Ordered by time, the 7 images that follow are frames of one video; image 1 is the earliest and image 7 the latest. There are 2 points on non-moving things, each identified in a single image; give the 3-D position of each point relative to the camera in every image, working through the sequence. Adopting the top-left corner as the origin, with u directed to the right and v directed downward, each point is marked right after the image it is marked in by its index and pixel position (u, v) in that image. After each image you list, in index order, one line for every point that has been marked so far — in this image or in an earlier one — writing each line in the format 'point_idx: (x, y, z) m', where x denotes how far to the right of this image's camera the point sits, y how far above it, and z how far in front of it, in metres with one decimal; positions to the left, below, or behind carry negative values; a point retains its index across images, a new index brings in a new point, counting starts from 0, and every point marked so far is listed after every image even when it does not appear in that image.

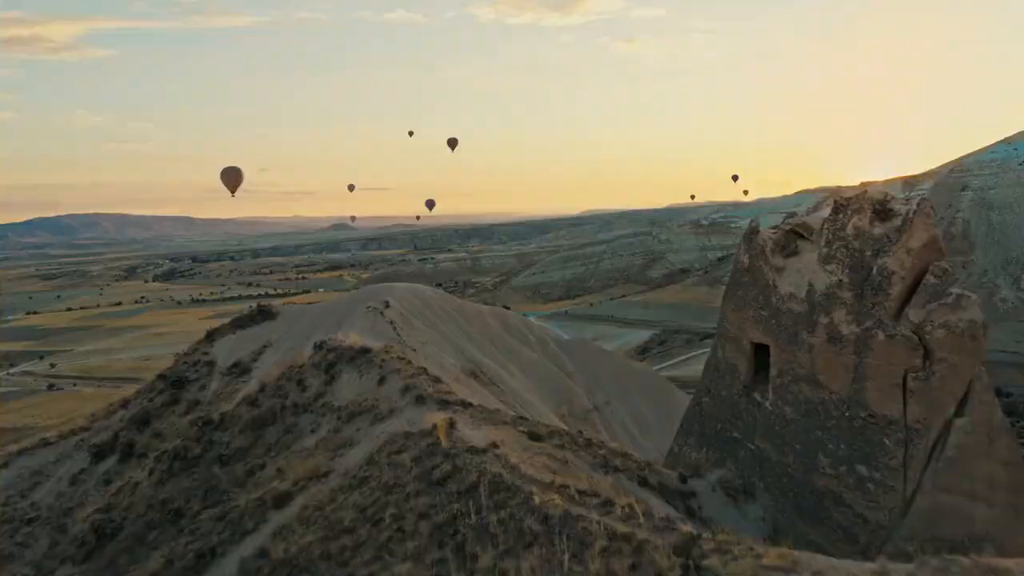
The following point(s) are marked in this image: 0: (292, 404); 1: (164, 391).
0: (-2.1, -1.1, +8.7) m
1: (-4.3, -1.3, +11.1) m
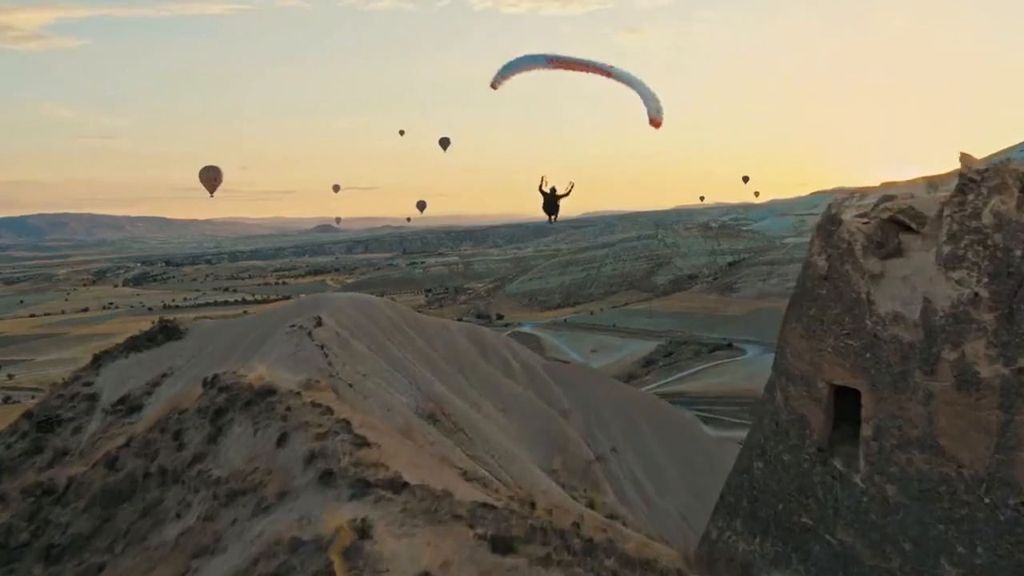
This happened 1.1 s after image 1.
0: (-2.3, -1.2, +6.0) m
1: (-4.5, -1.4, +8.5) m
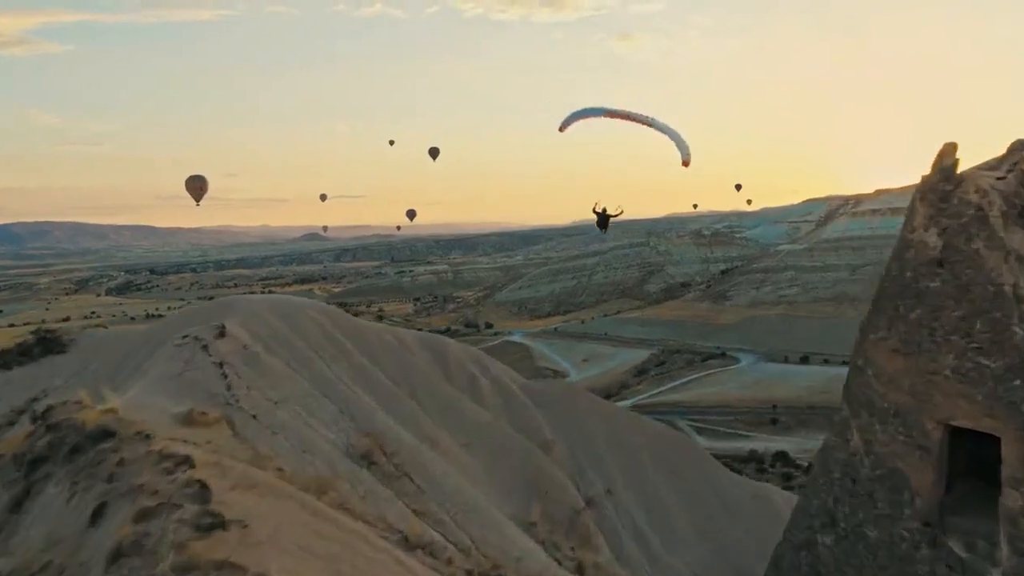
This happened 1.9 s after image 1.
0: (-2.6, -1.2, +4.1) m
1: (-4.7, -1.4, +6.5) m
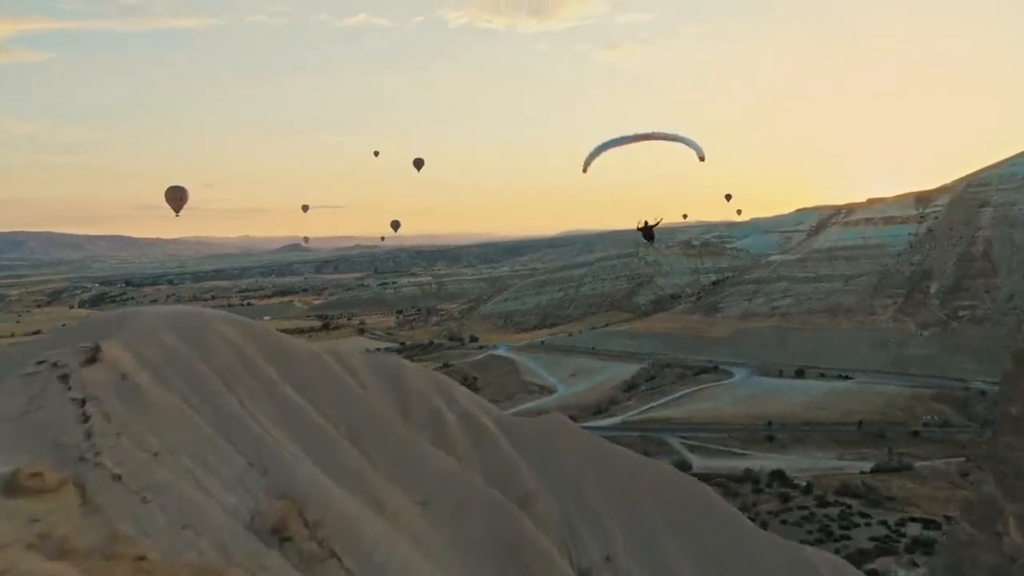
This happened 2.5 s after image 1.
0: (-2.7, -1.2, +2.5) m
1: (-4.9, -1.4, +4.8) m
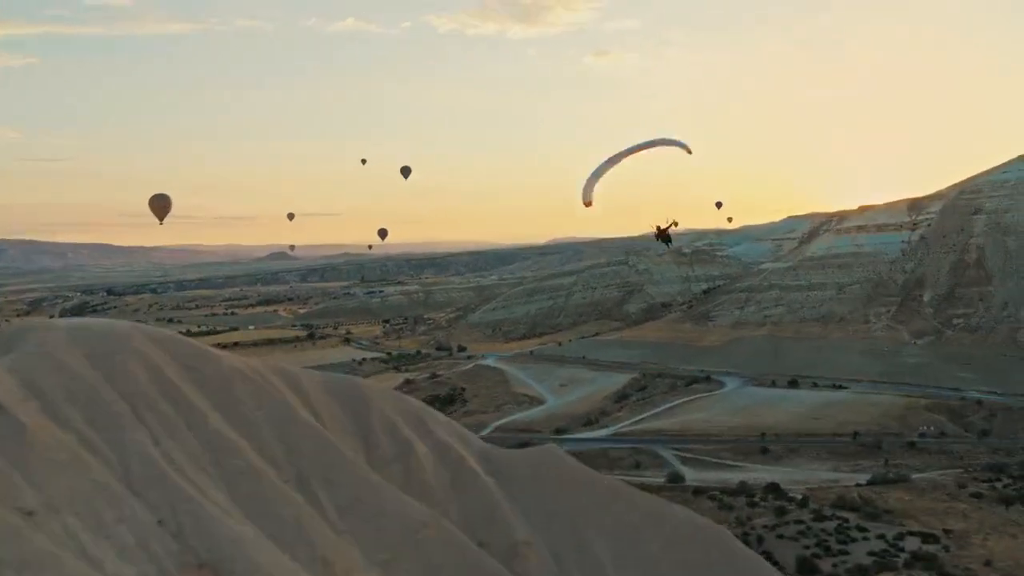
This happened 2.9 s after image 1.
0: (-2.6, -1.3, +1.6) m
1: (-4.9, -1.5, +4.0) m
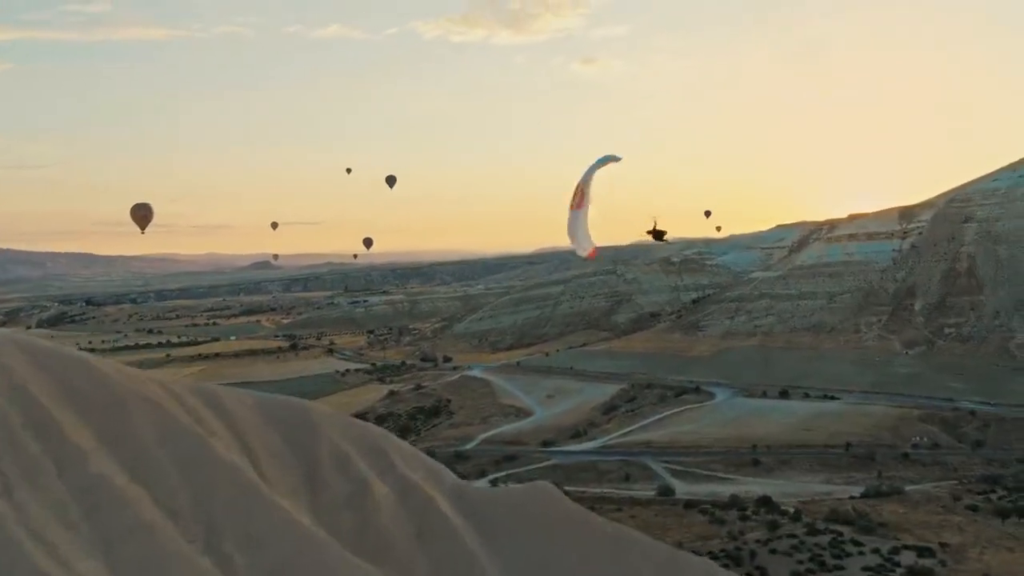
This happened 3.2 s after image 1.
0: (-2.7, -1.2, +0.7) m
1: (-4.9, -1.5, +3.1) m
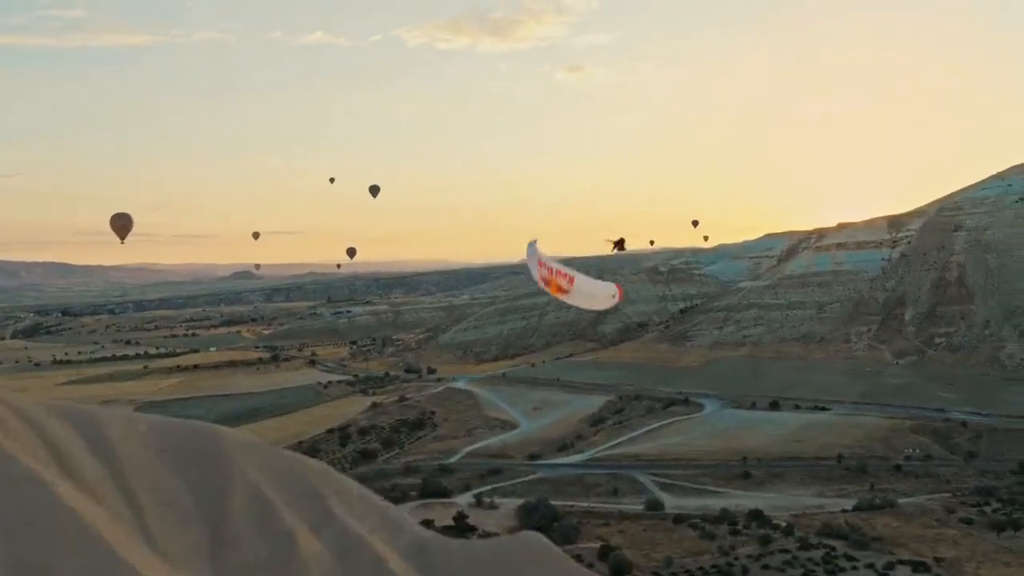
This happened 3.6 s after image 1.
0: (-2.6, -1.2, -0.1) m
1: (-5.0, -1.5, +2.1) m
